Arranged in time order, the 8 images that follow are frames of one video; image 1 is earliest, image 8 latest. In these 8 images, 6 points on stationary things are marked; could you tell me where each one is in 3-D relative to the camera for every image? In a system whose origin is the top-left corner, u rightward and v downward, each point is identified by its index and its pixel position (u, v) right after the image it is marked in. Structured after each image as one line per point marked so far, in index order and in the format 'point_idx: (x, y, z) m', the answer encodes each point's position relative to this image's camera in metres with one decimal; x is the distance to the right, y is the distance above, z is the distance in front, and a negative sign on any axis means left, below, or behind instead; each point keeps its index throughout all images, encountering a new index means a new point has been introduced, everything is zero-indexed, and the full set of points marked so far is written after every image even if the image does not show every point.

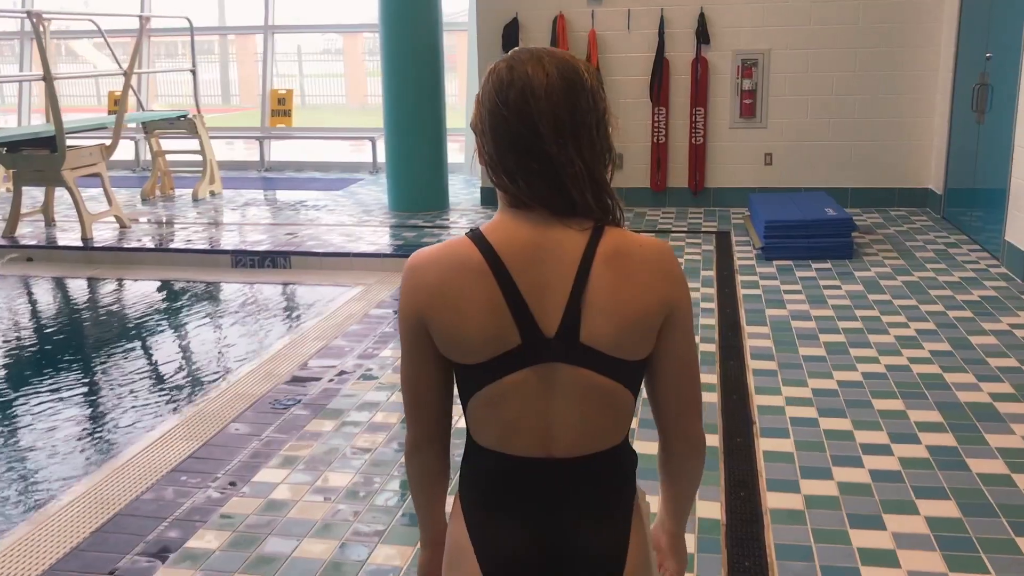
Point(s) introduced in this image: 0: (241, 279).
0: (-1.5, +0.1, +5.4) m
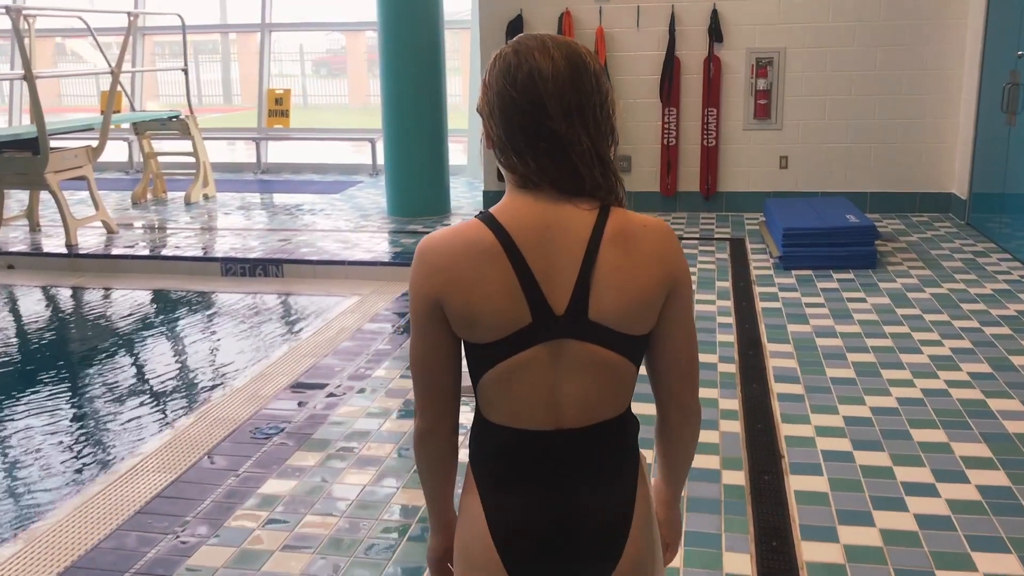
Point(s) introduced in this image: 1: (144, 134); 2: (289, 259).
0: (-1.5, 0.0, +5.1) m
1: (-2.8, +1.2, +7.3) m
2: (-1.2, +0.2, +5.2) m
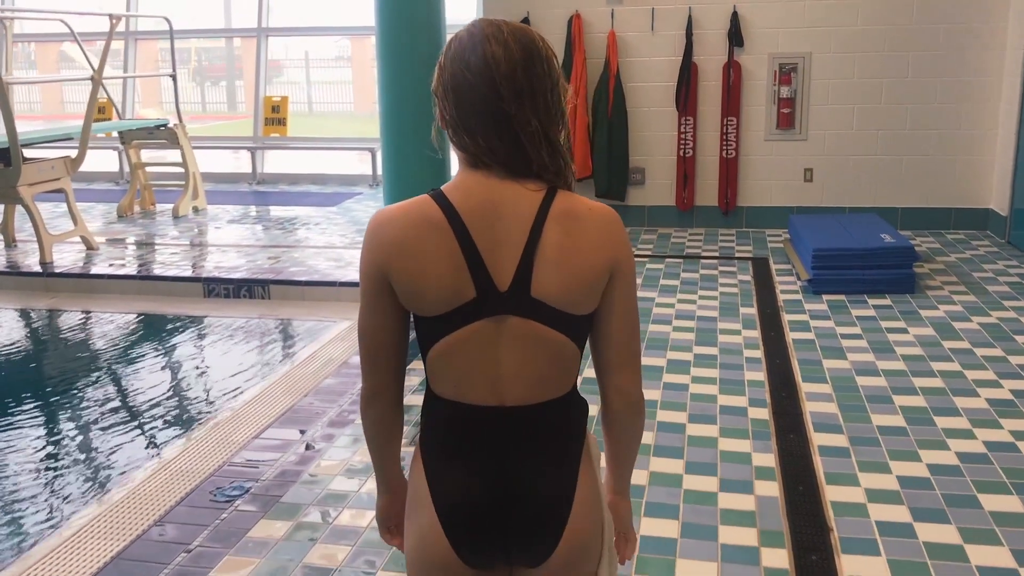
0: (-1.5, -0.1, +4.8) m
1: (-2.8, +1.0, +6.9) m
2: (-1.2, 0.0, +4.8) m
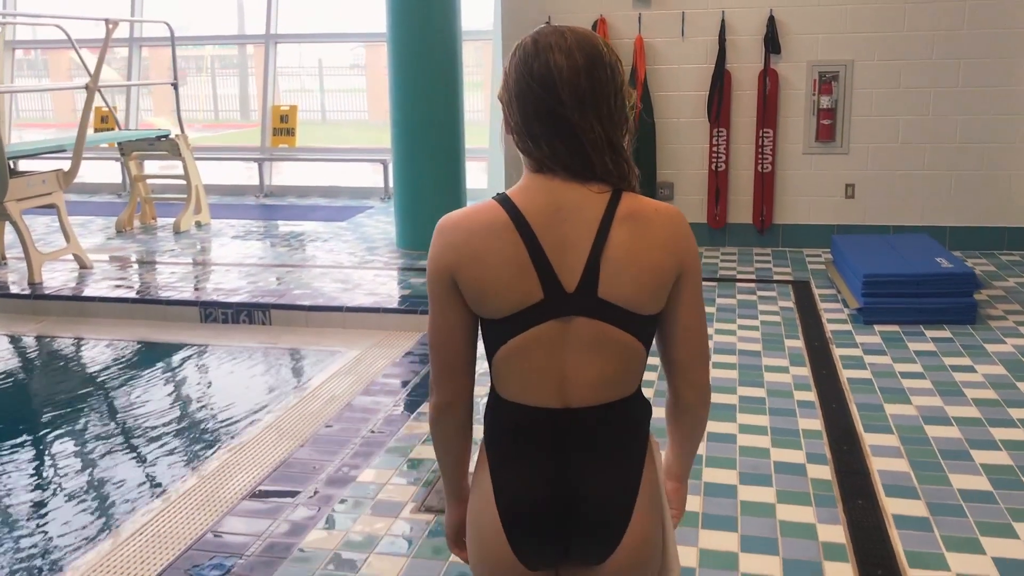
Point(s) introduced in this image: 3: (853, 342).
0: (-1.4, -0.2, +4.4) m
1: (-2.6, +0.9, +6.6) m
2: (-1.1, -0.1, +4.5) m
3: (+1.3, -0.2, +3.8) m
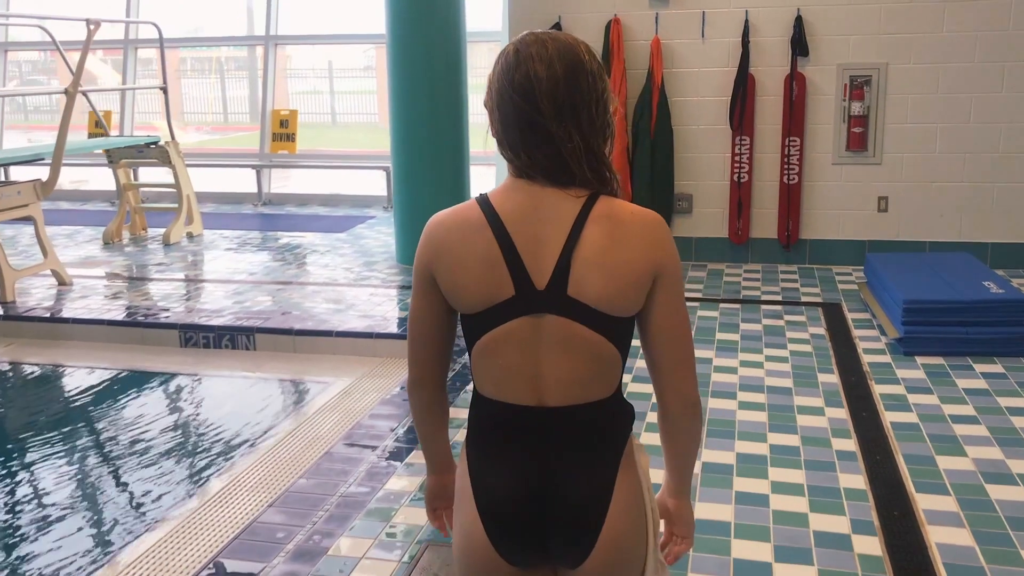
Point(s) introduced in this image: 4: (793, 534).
0: (-1.4, -0.3, +4.1) m
1: (-2.6, +0.8, +6.3) m
2: (-1.1, -0.2, +4.1) m
3: (+1.4, -0.3, +3.4) m
4: (+0.7, -0.6, +2.3) m
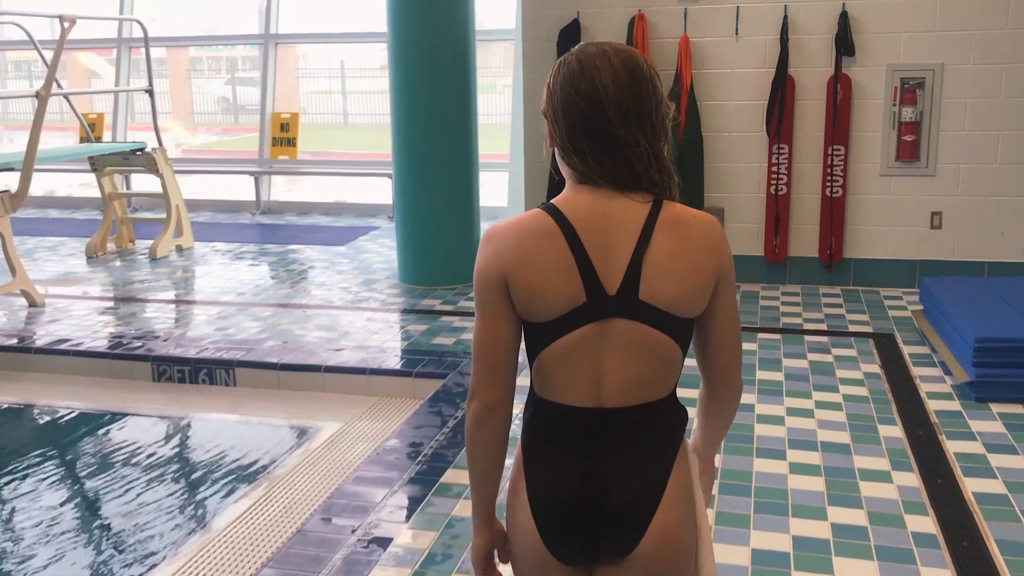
0: (-1.3, -0.4, +3.6) m
1: (-2.5, +0.7, +5.9) m
2: (-1.0, -0.3, +3.7) m
3: (+1.4, -0.4, +2.9) m
4: (+0.7, -0.7, +1.8) m
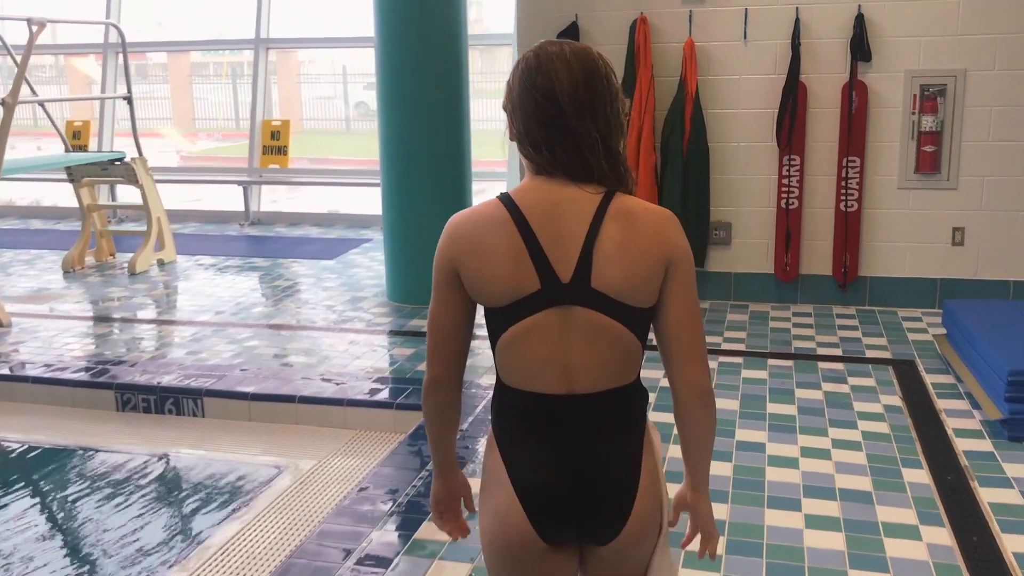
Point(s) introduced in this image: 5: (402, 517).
0: (-1.4, -0.5, +3.4) m
1: (-2.5, +0.6, +5.6) m
2: (-1.1, -0.4, +3.4) m
3: (+1.3, -0.5, +2.6) m
4: (+0.6, -0.8, +1.5) m
5: (-0.3, -0.6, +2.4) m
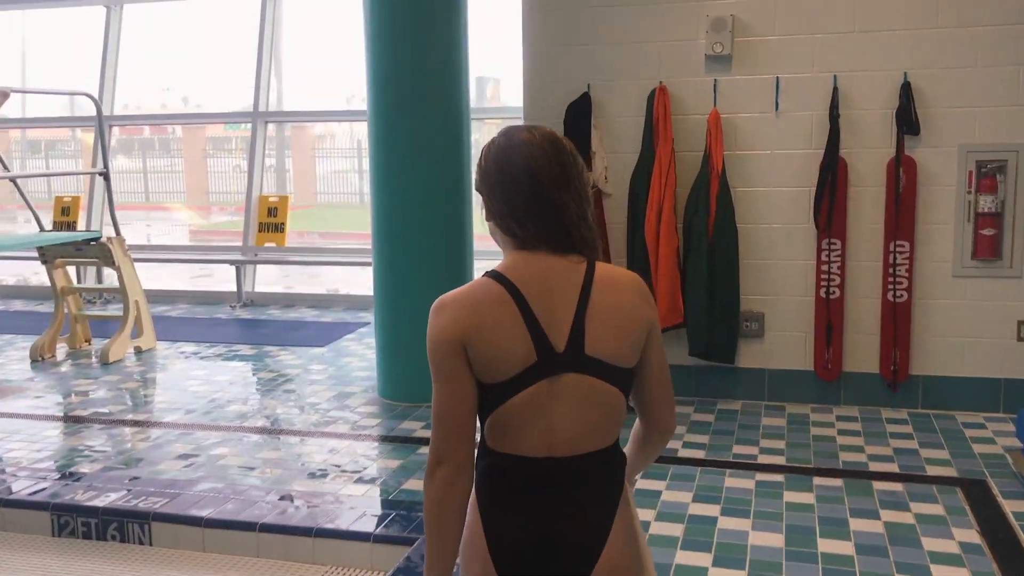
0: (-1.4, -0.8, +2.9) m
1: (-2.5, +0.1, +5.2) m
2: (-1.1, -0.7, +2.9) m
3: (+1.3, -0.8, +2.1) m
4: (+0.6, -1.0, +1.0) m
5: (-0.3, -0.8, +1.9) m
